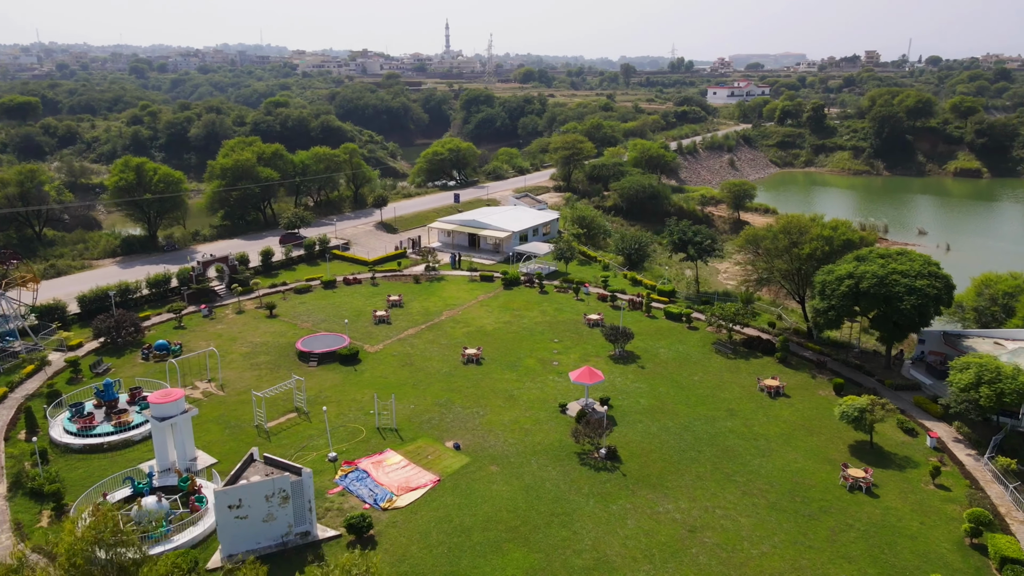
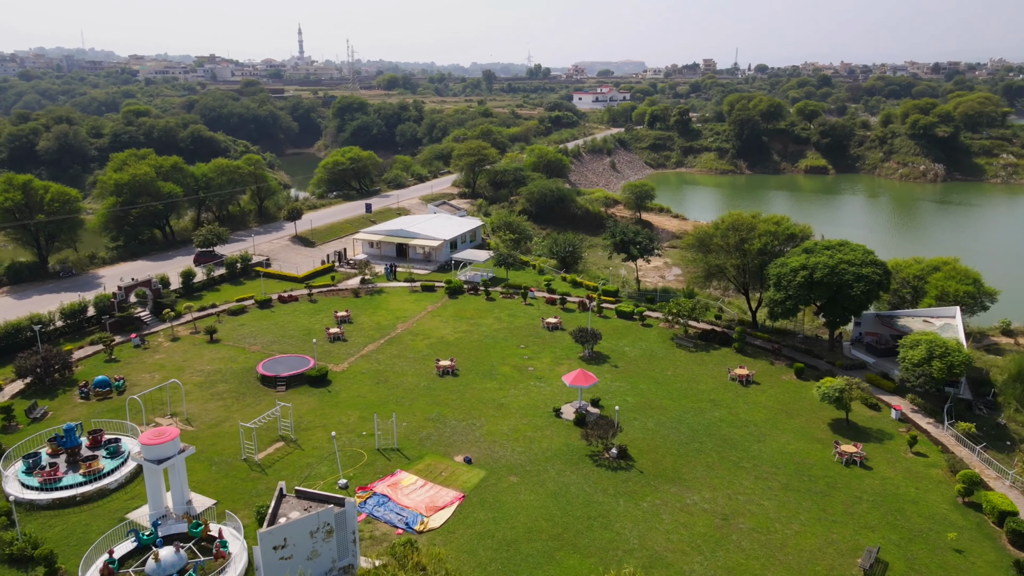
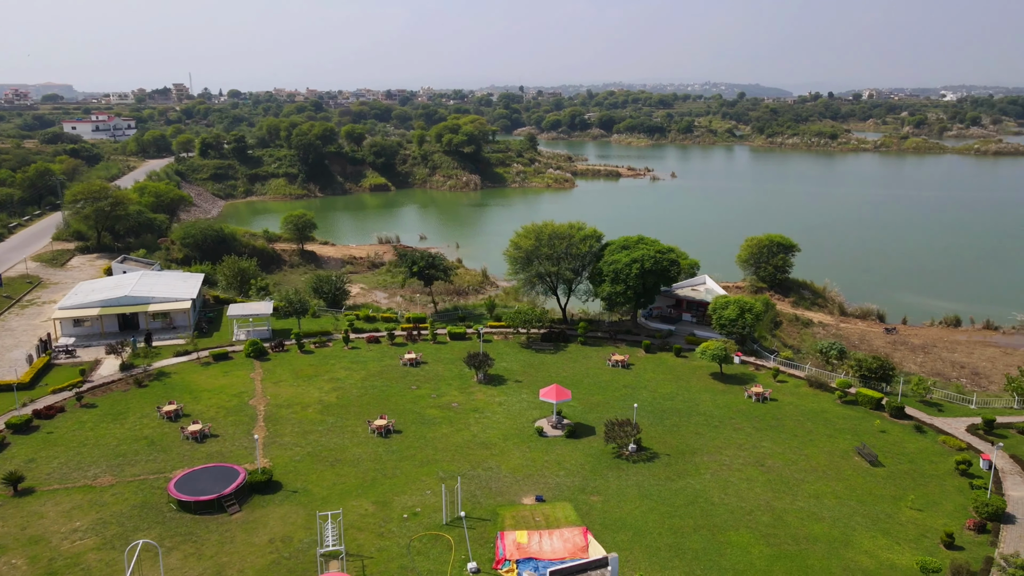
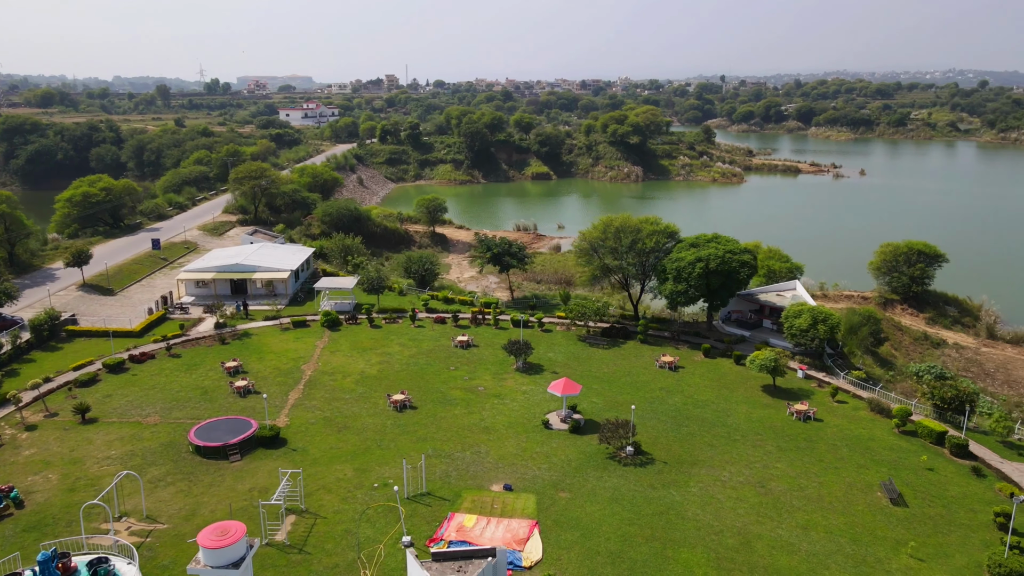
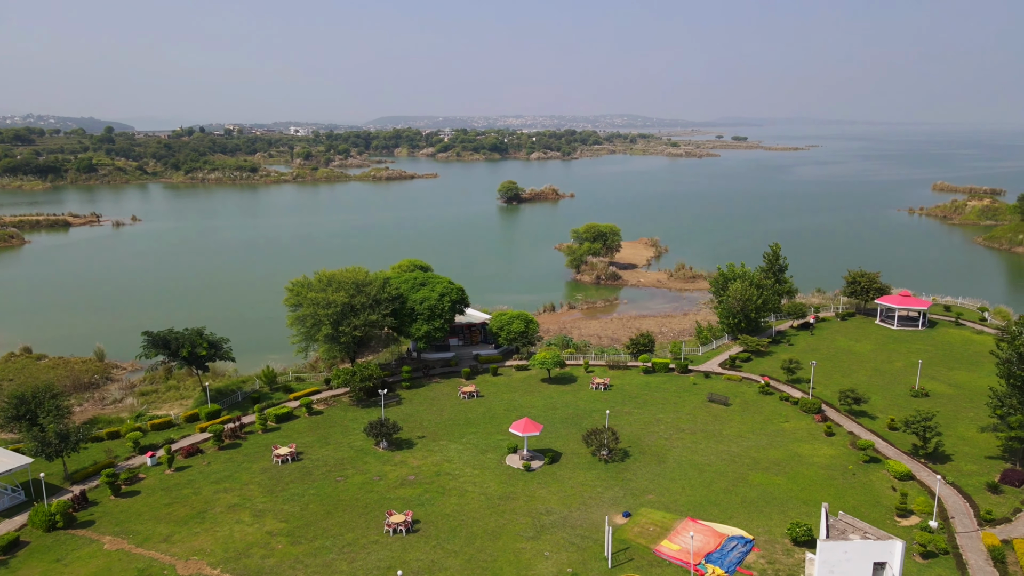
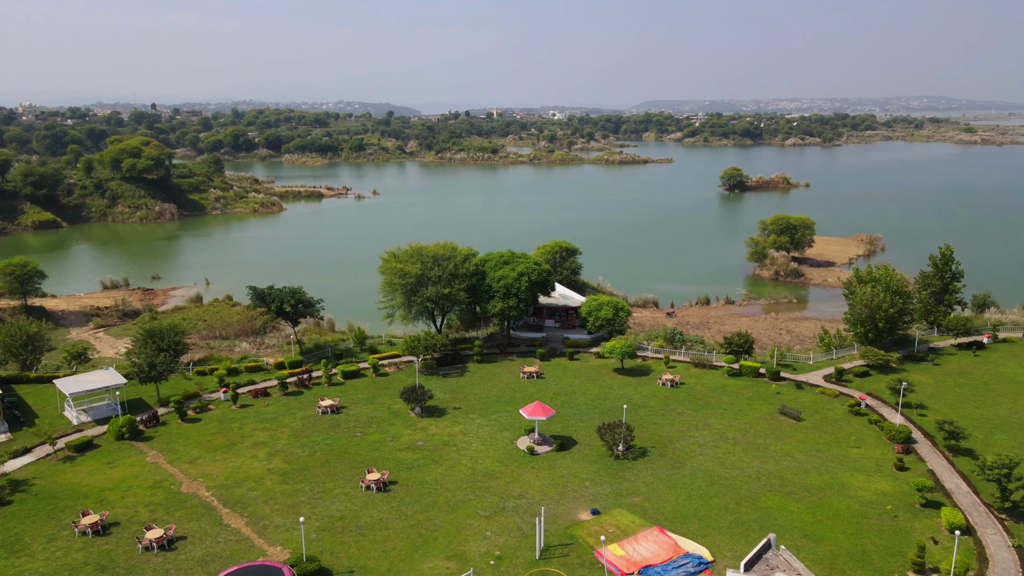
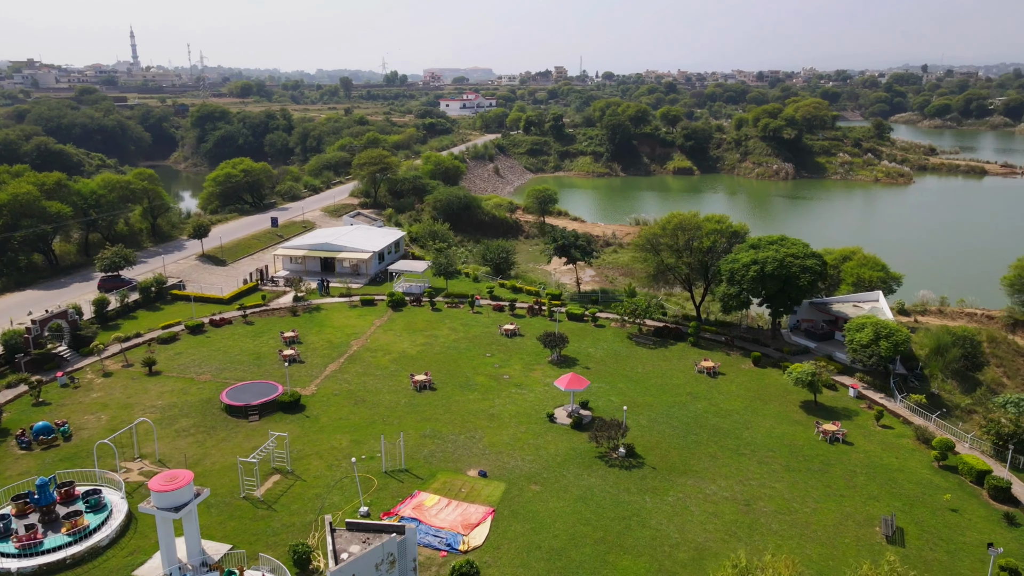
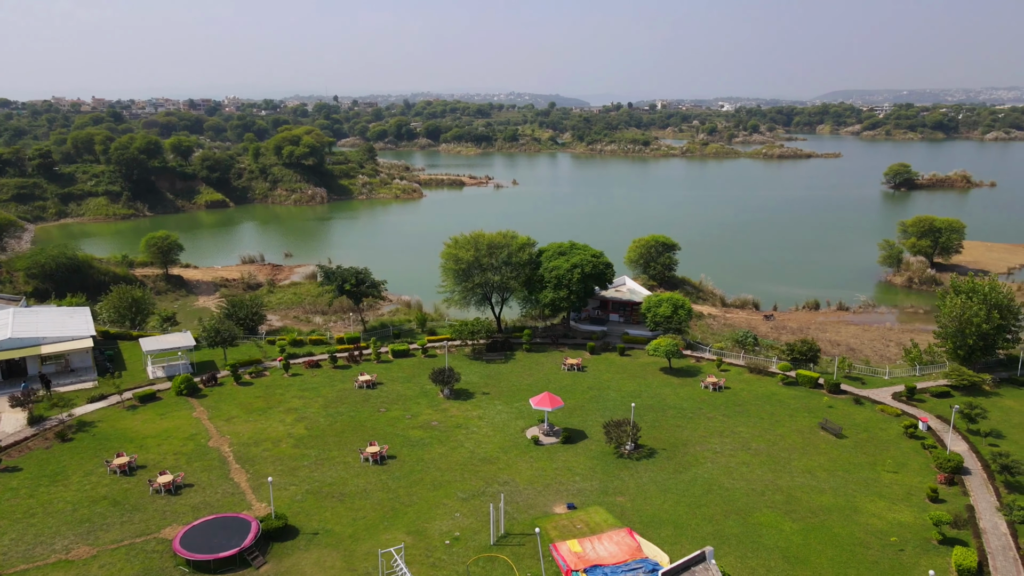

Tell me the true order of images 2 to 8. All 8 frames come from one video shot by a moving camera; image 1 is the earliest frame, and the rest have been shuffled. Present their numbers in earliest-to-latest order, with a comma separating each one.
2, 7, 4, 3, 8, 6, 5
